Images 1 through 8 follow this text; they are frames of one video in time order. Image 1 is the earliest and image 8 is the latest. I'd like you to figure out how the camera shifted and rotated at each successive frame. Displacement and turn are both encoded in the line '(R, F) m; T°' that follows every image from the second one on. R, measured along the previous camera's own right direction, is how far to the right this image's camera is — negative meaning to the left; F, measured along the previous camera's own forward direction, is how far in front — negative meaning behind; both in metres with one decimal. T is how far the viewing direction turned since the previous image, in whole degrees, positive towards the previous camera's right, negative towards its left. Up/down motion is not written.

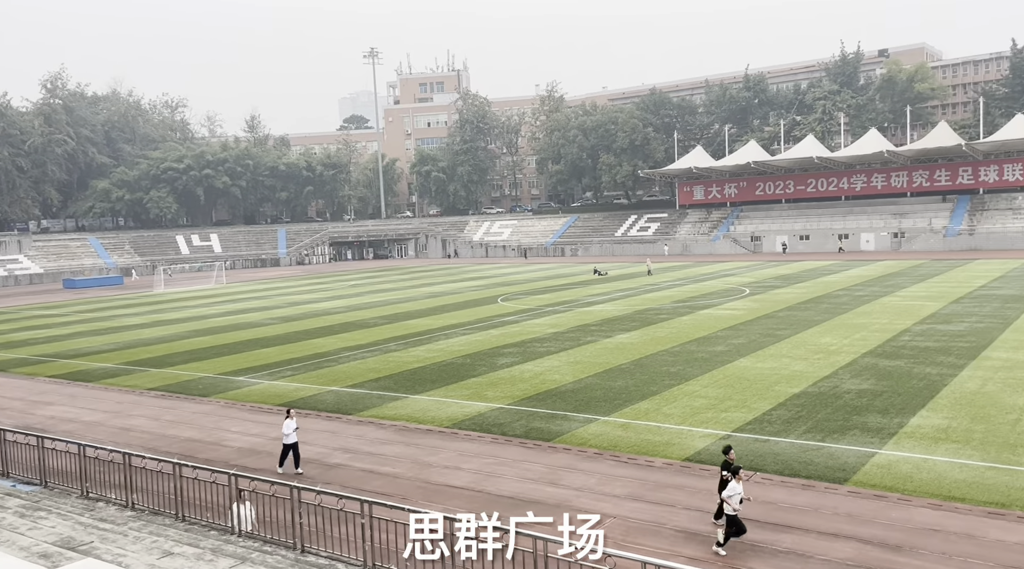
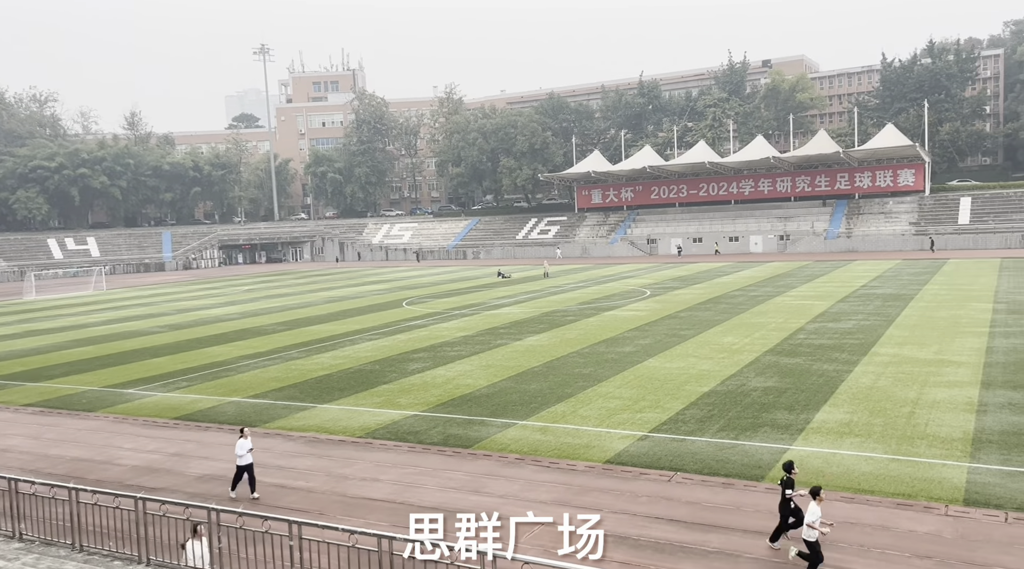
(-0.3, +0.1) m; +7°
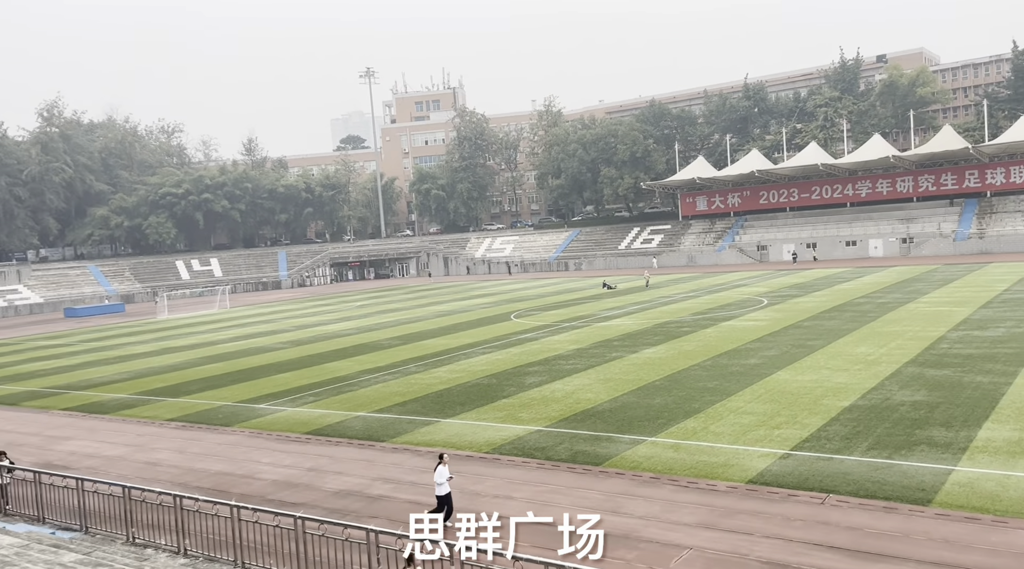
(-0.4, +0.2) m; -6°
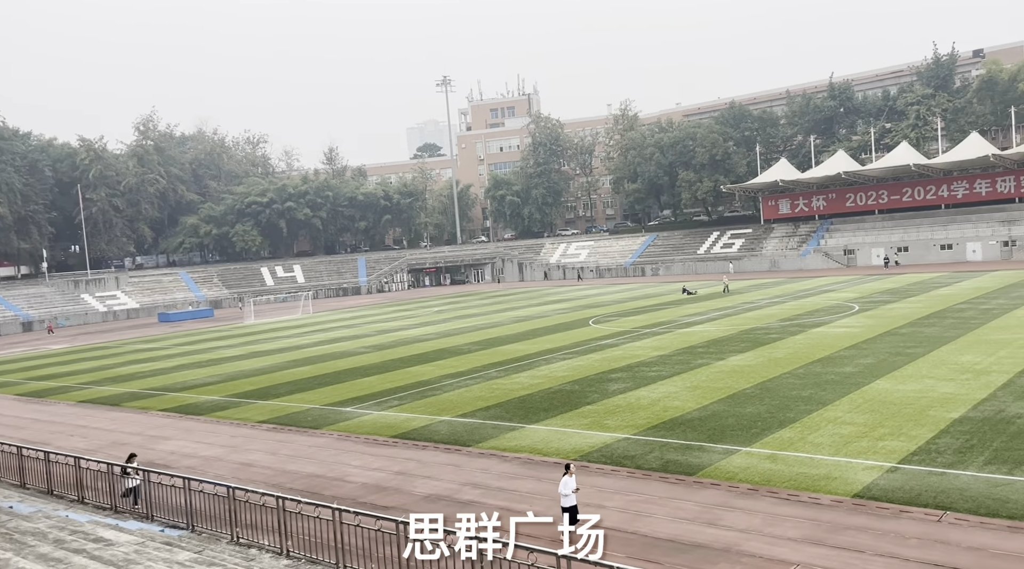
(-0.2, +0.1) m; -5°
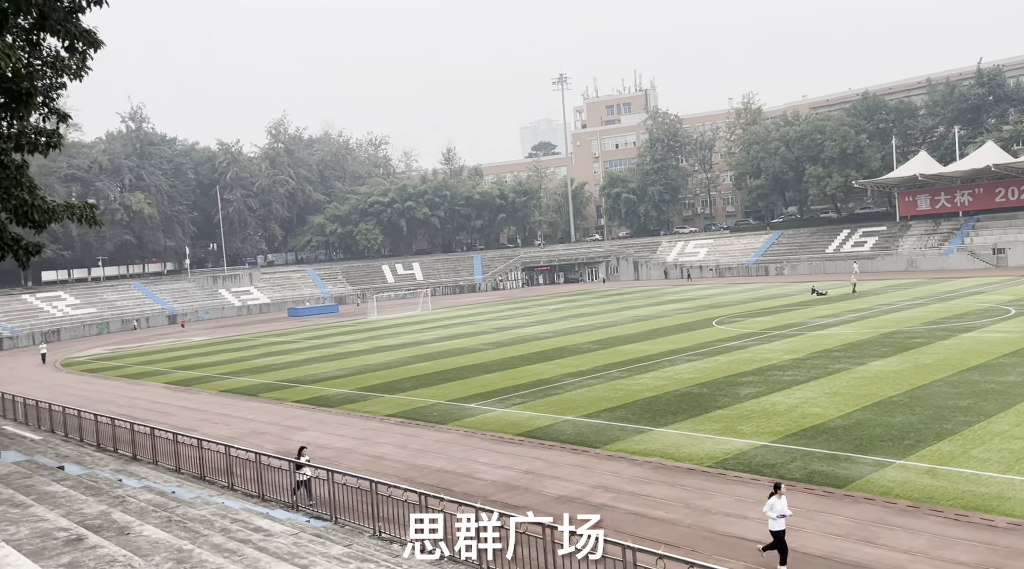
(-0.3, +0.3) m; -7°
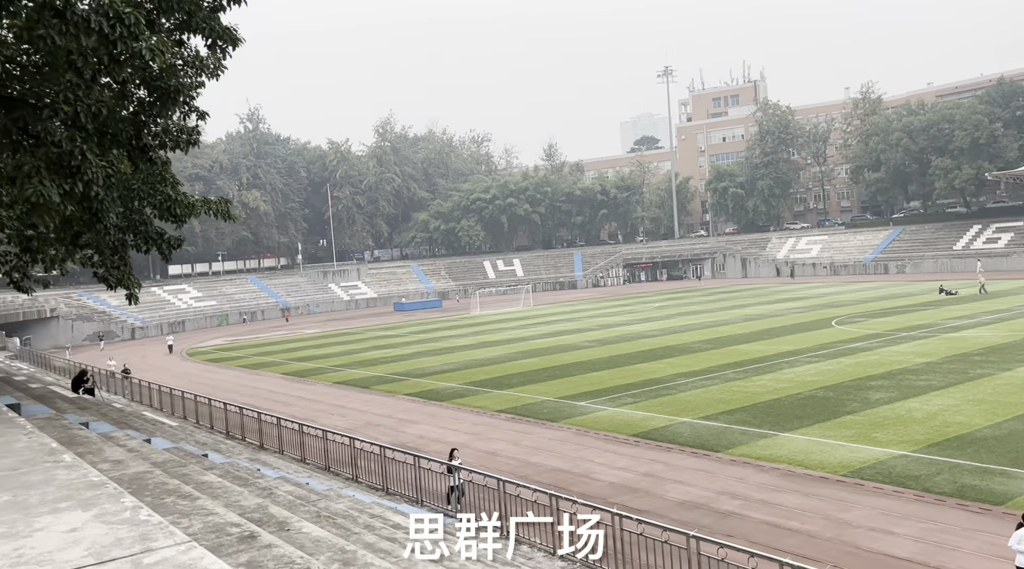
(-0.5, +0.3) m; -6°
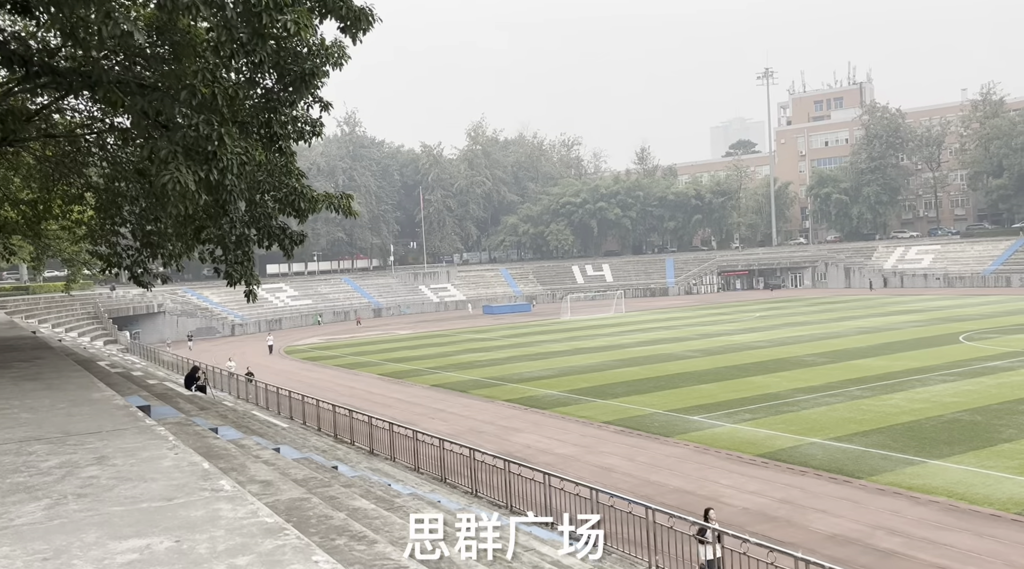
(-0.8, +1.0) m; -5°
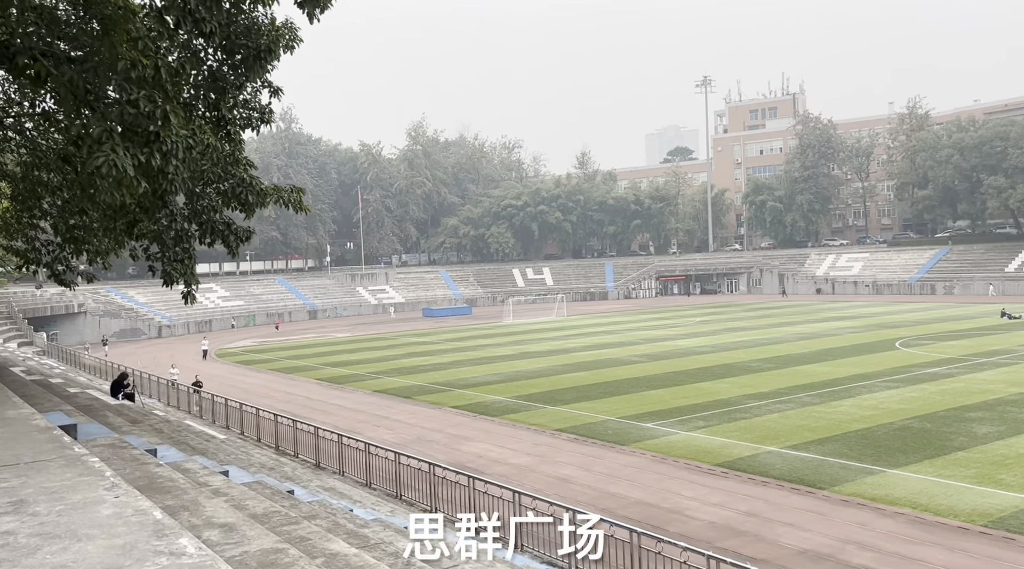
(-0.4, +0.9) m; +4°
